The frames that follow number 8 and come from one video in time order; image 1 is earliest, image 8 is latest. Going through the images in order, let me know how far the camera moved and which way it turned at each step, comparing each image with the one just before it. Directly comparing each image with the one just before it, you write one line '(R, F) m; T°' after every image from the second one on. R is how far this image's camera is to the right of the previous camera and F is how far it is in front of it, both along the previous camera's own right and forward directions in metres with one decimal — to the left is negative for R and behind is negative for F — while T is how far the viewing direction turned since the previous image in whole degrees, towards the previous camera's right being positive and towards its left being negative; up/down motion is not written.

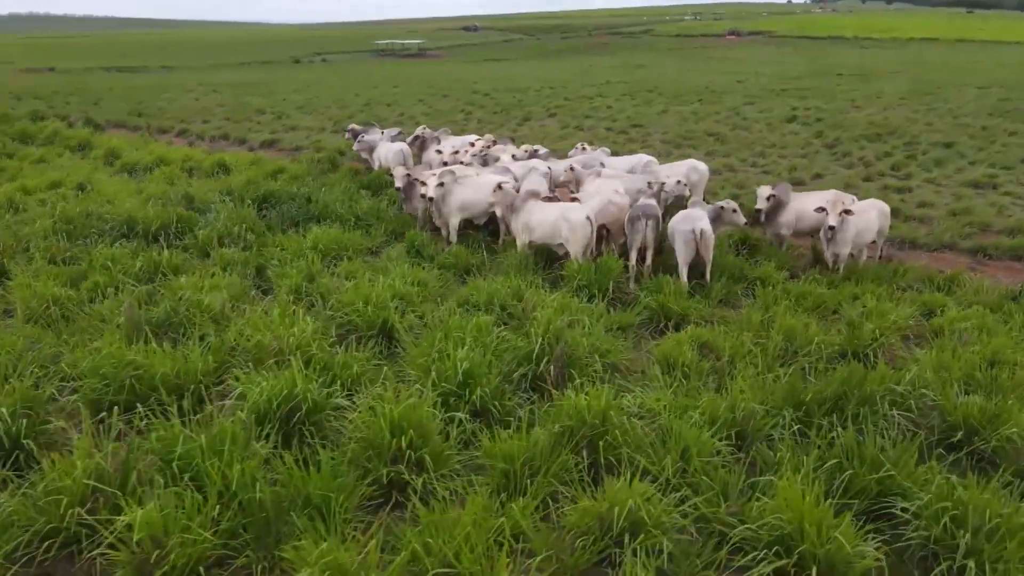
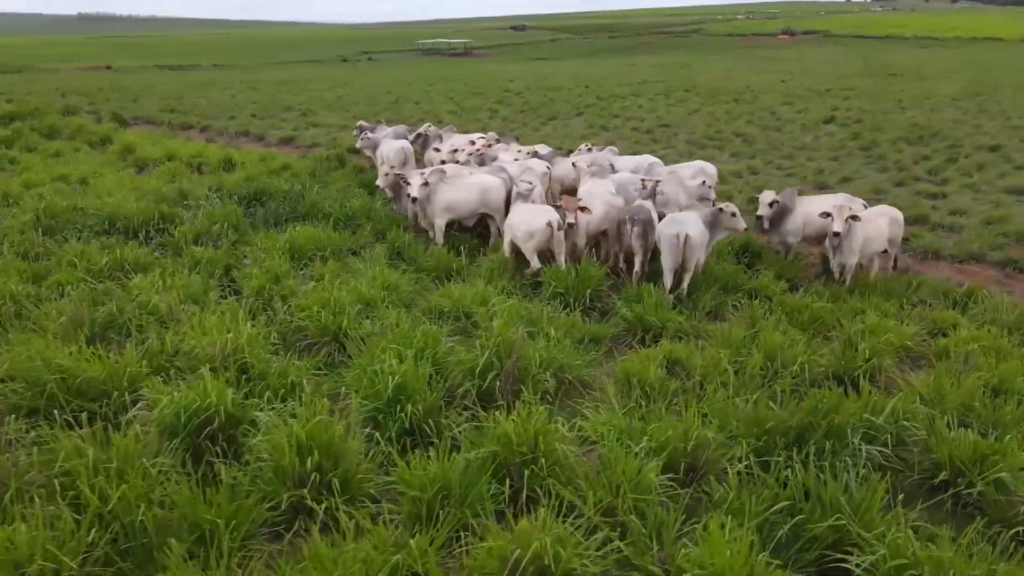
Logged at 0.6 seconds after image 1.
(+0.8, +0.5) m; -3°
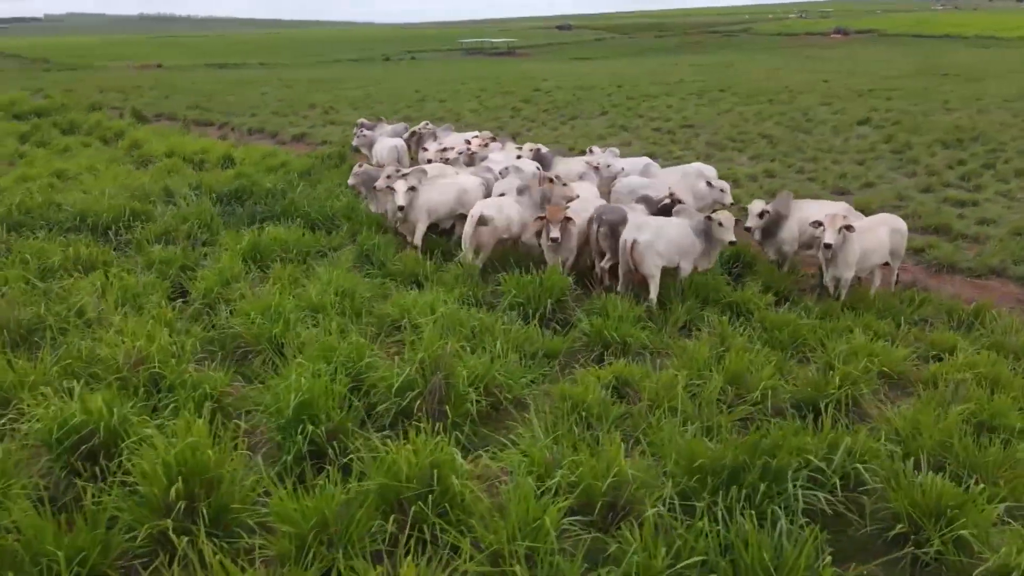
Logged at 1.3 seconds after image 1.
(+0.9, +0.6) m; -3°
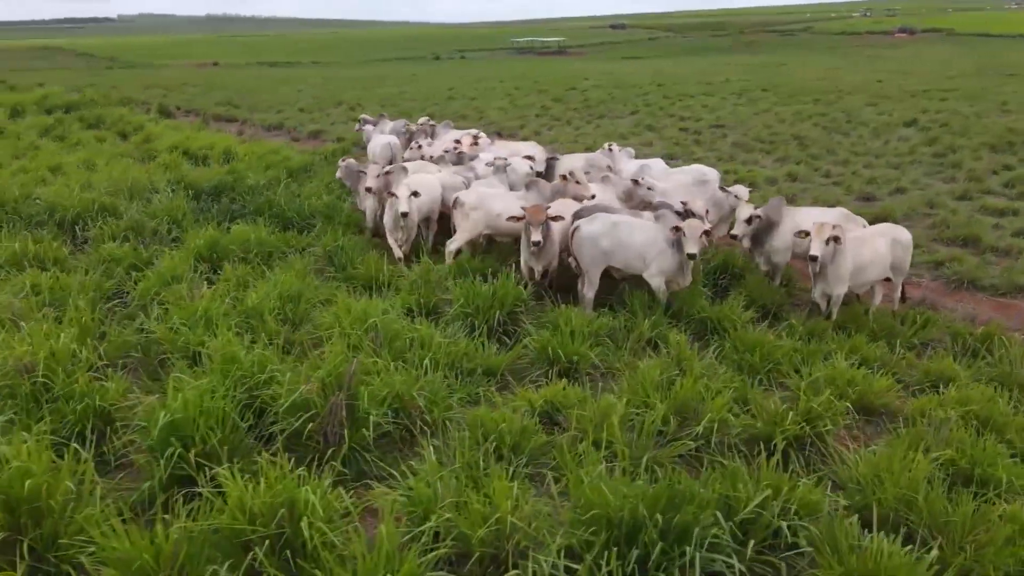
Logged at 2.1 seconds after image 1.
(+1.0, +0.7) m; -4°
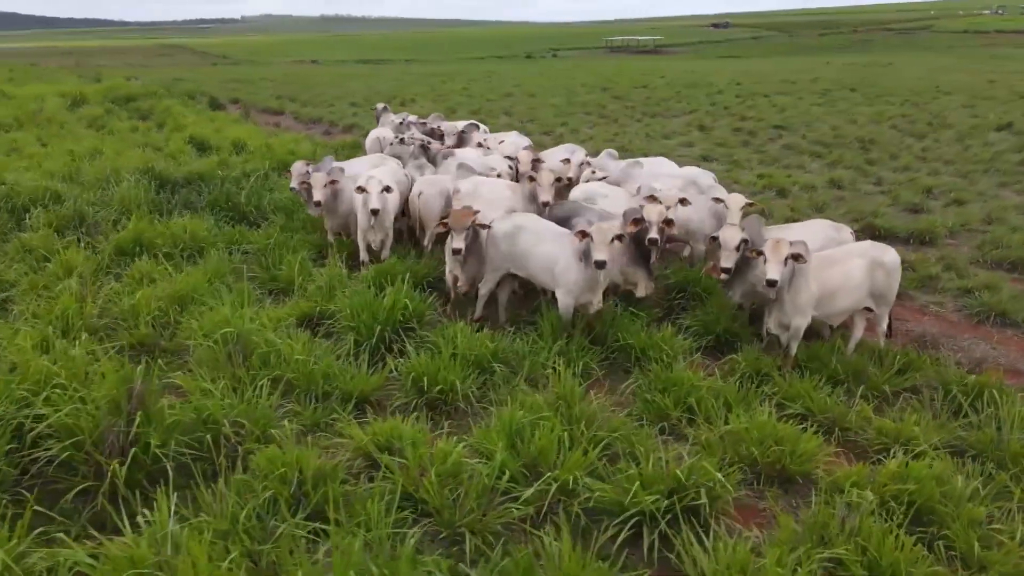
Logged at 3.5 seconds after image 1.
(+1.7, +1.1) m; -7°
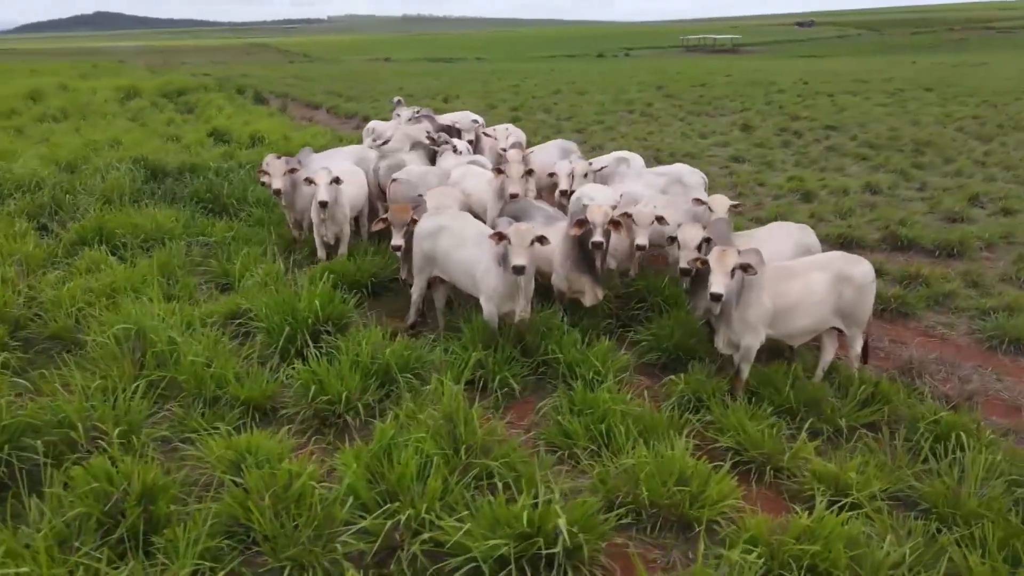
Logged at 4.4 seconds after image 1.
(+1.2, +0.6) m; -5°
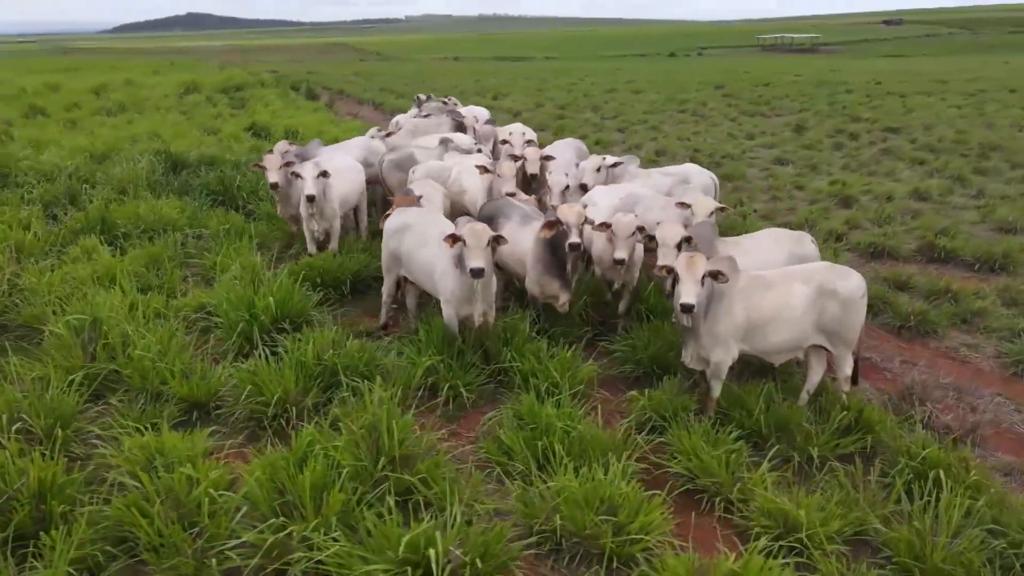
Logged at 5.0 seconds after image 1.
(+0.8, +0.4) m; -5°
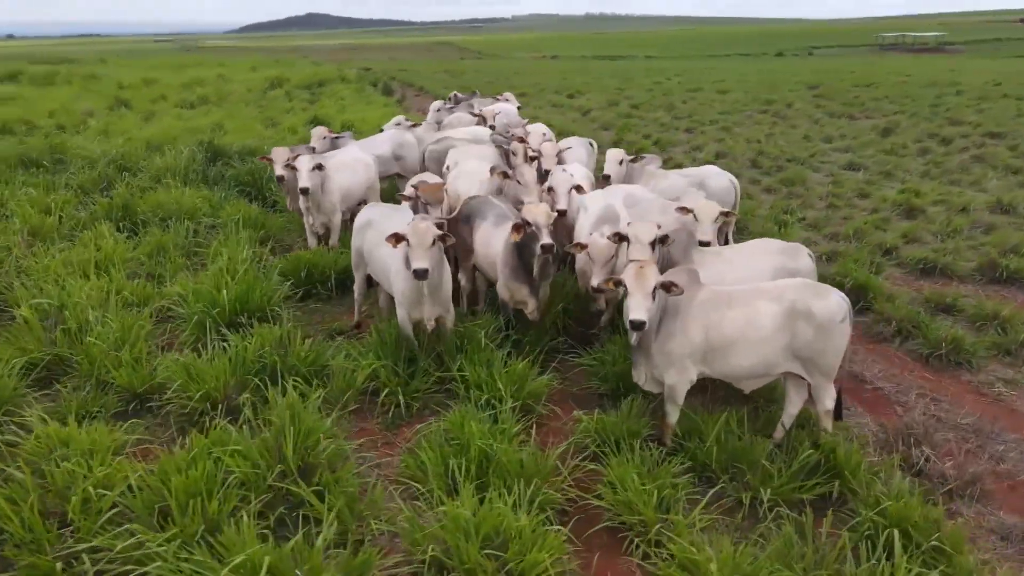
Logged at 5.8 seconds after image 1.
(+1.0, +0.4) m; -7°
